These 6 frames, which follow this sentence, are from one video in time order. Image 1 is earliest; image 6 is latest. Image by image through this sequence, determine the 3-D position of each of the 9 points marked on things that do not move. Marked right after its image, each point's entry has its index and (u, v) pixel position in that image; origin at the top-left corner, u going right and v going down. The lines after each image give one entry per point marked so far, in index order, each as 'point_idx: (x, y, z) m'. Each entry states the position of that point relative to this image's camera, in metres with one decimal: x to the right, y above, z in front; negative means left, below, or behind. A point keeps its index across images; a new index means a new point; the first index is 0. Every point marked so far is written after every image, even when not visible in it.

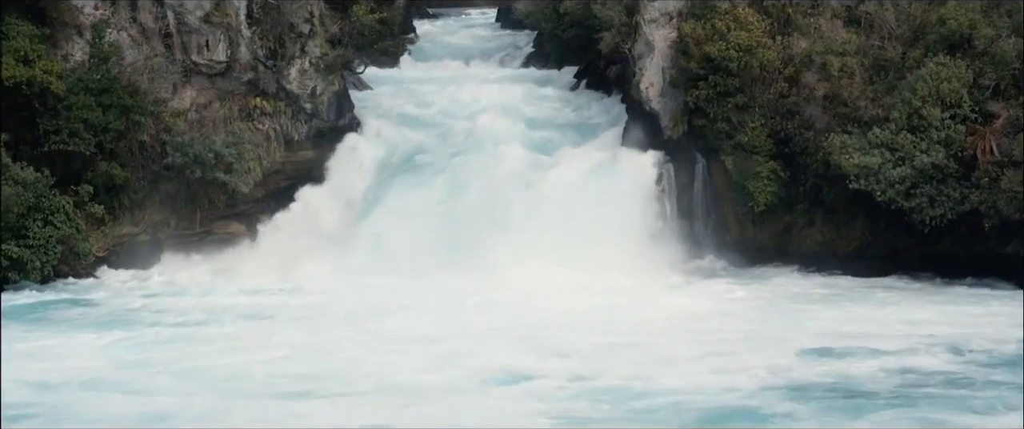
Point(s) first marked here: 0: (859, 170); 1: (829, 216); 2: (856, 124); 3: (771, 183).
0: (+5.8, +0.7, +18.6) m
1: (+5.7, 0.0, +20.1) m
2: (+6.0, +1.6, +19.4) m
3: (+4.7, +0.6, +20.1) m
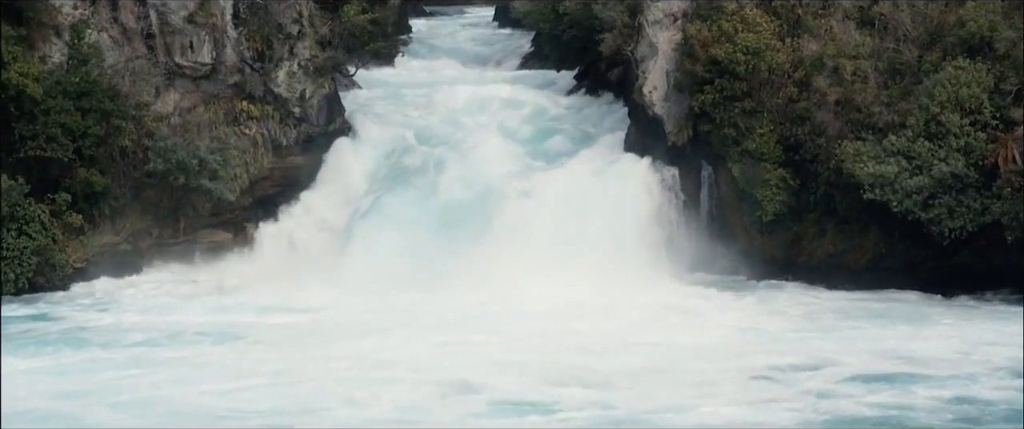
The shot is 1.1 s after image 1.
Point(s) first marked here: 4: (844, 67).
0: (+5.8, +0.6, +17.7) m
1: (+5.7, -0.2, +19.2) m
2: (+6.0, +1.4, +18.5) m
3: (+4.6, +0.4, +19.2) m
4: (+5.7, +2.5, +19.1) m
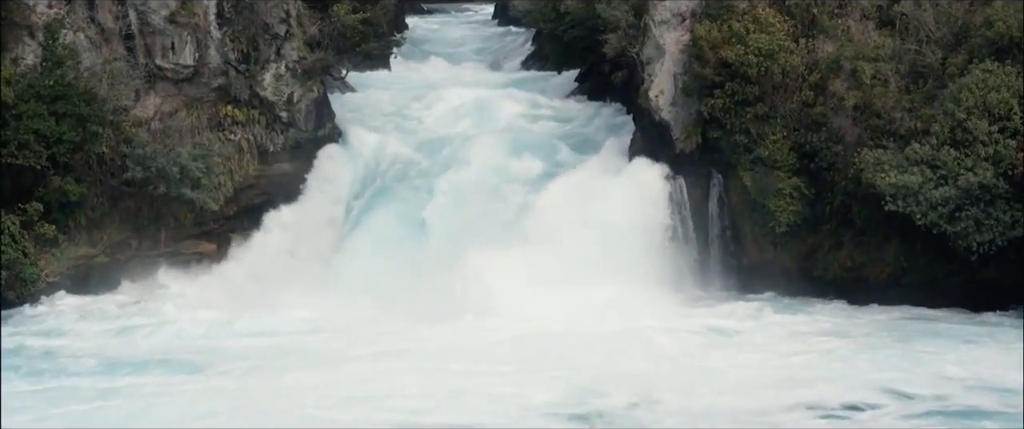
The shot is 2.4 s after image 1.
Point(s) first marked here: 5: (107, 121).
0: (+5.7, +0.4, +16.6) m
1: (+5.7, -0.4, +18.1) m
2: (+6.0, +1.2, +17.4) m
3: (+4.6, +0.2, +18.1) m
4: (+5.7, +2.4, +18.0) m
5: (-6.9, +1.6, +18.9) m
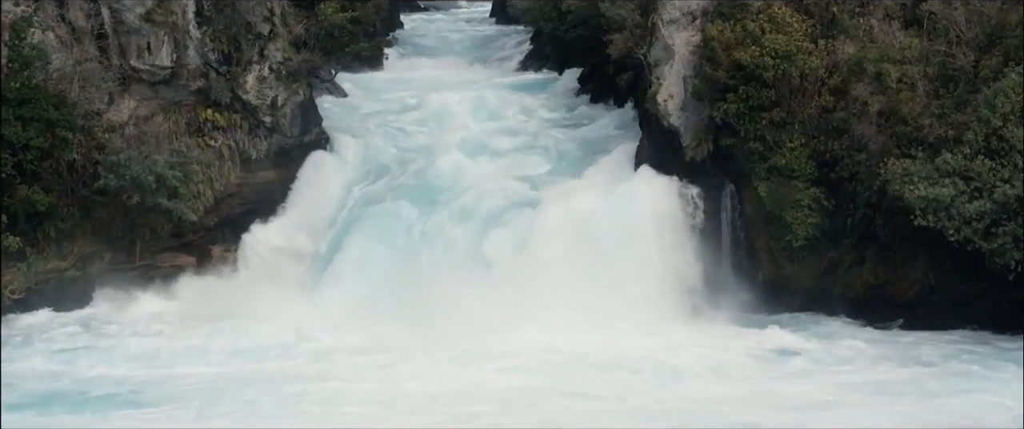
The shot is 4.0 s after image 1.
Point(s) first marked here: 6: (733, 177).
0: (+5.7, +0.2, +15.3) m
1: (+5.6, -0.6, +16.8) m
2: (+6.0, +1.0, +16.2) m
3: (+4.6, 0.0, +16.8) m
4: (+5.7, +2.1, +16.7) m
5: (-6.9, +1.4, +17.6) m
6: (+3.7, +0.6, +18.3) m
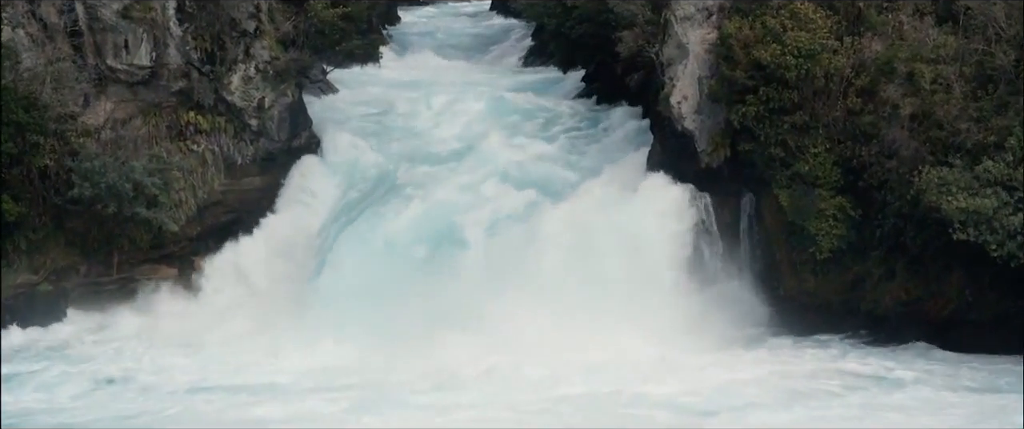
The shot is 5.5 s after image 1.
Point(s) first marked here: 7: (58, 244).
0: (+5.8, 0.0, +14.1) m
1: (+5.7, -0.8, +15.6) m
2: (+6.0, +0.8, +15.0) m
3: (+4.6, -0.2, +15.6) m
4: (+5.7, +2.0, +15.5) m
5: (-6.9, +1.2, +16.4) m
6: (+3.7, +0.5, +17.1) m
7: (-6.9, -0.5, +16.8) m
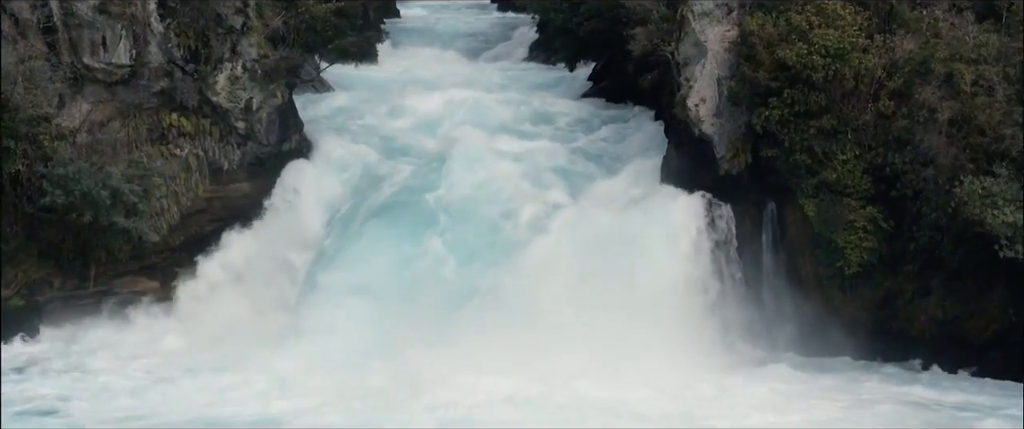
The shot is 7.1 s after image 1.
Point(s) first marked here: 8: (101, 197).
0: (+5.8, -0.2, +12.9) m
1: (+5.7, -0.9, +14.4) m
2: (+6.1, +0.7, +13.8) m
3: (+4.7, -0.3, +14.4) m
4: (+5.8, +1.8, +14.3) m
5: (-6.8, +1.1, +15.2) m
6: (+3.8, +0.3, +15.9) m
7: (-6.9, -0.6, +15.6) m
8: (-5.7, +0.2, +15.3) m
